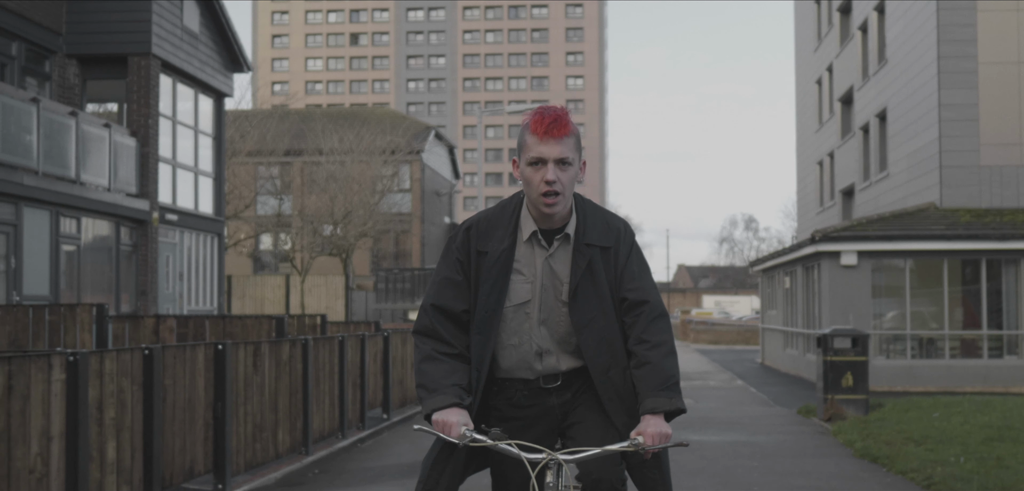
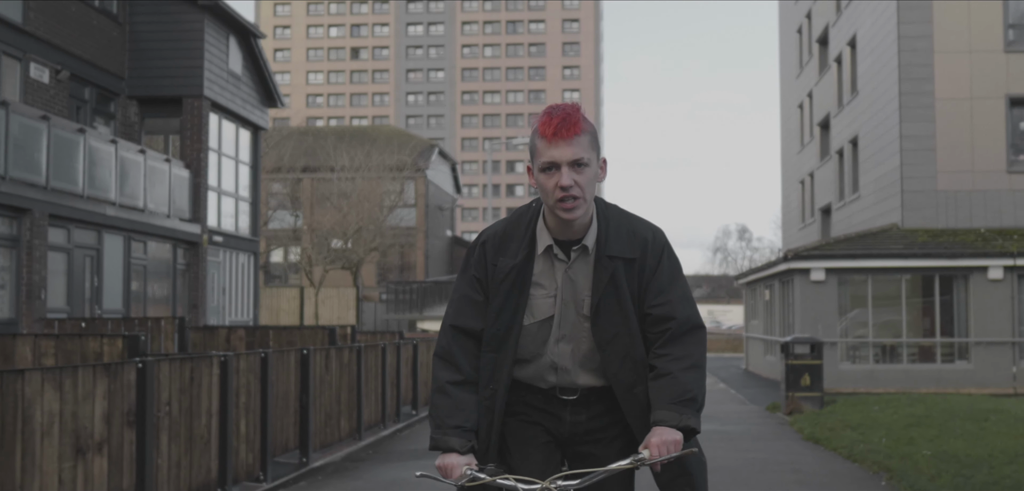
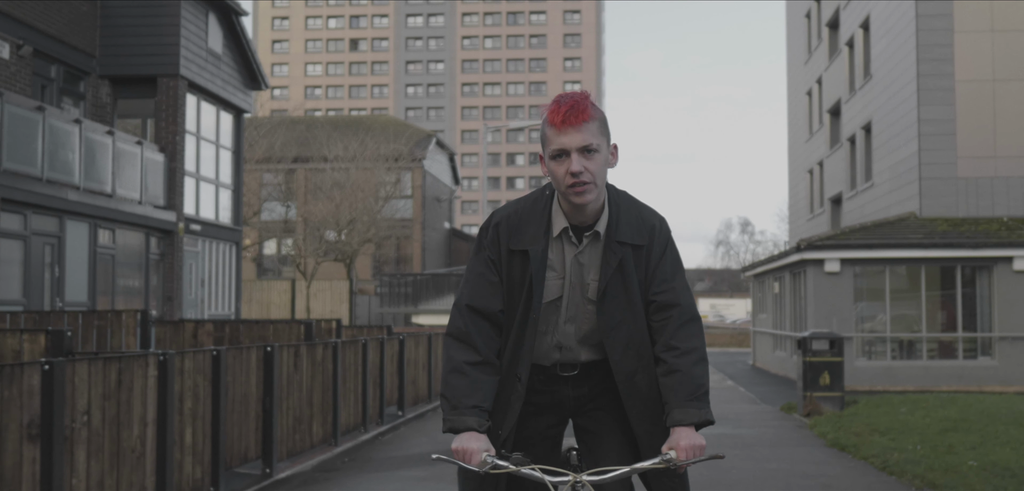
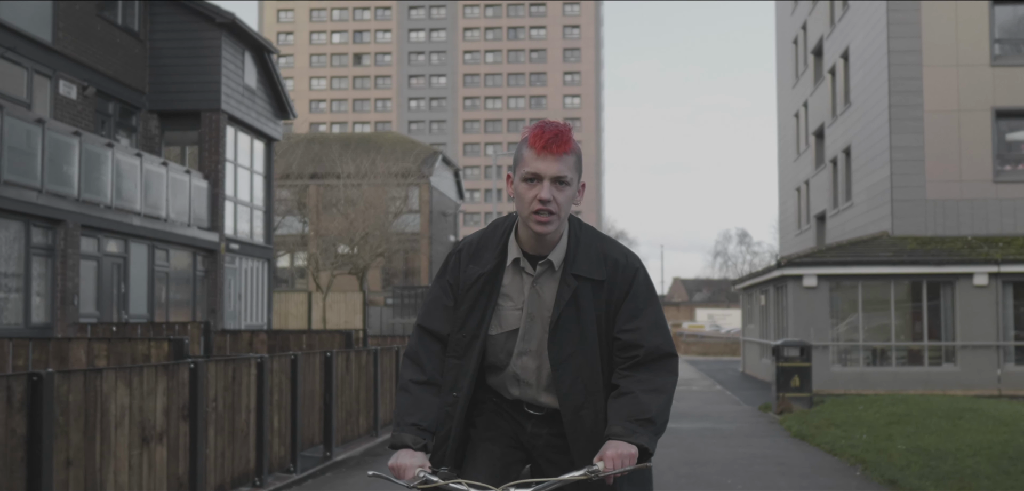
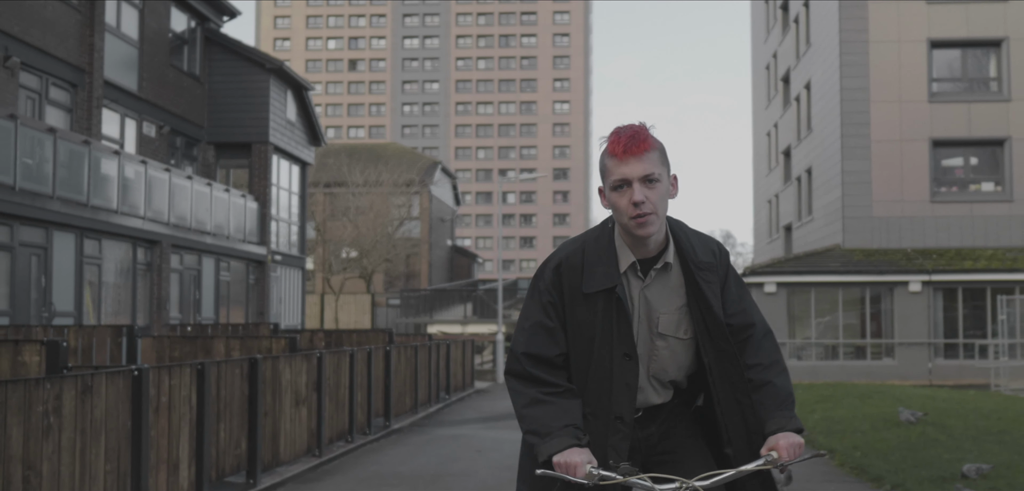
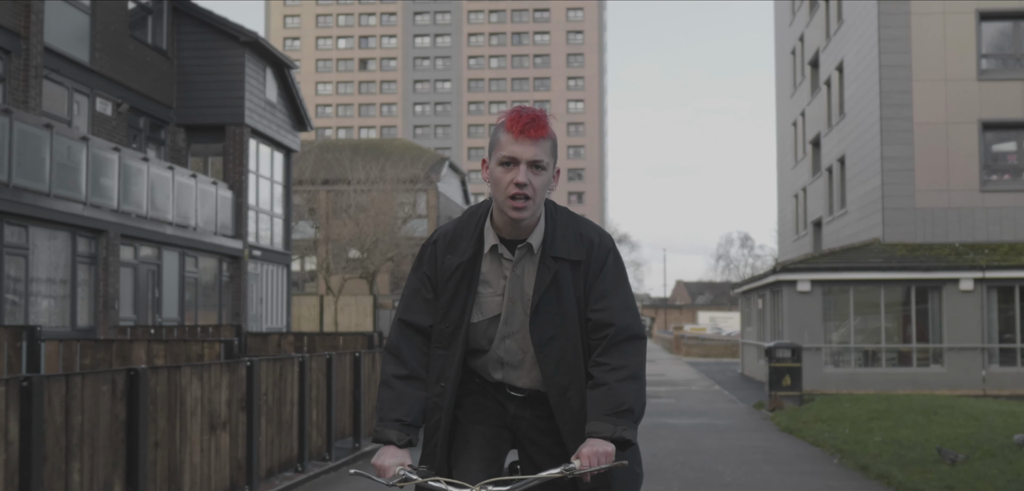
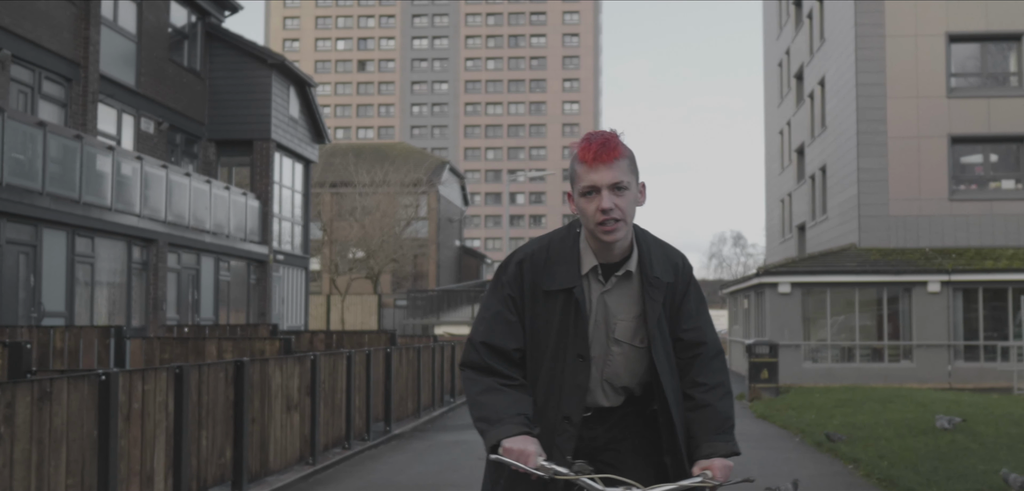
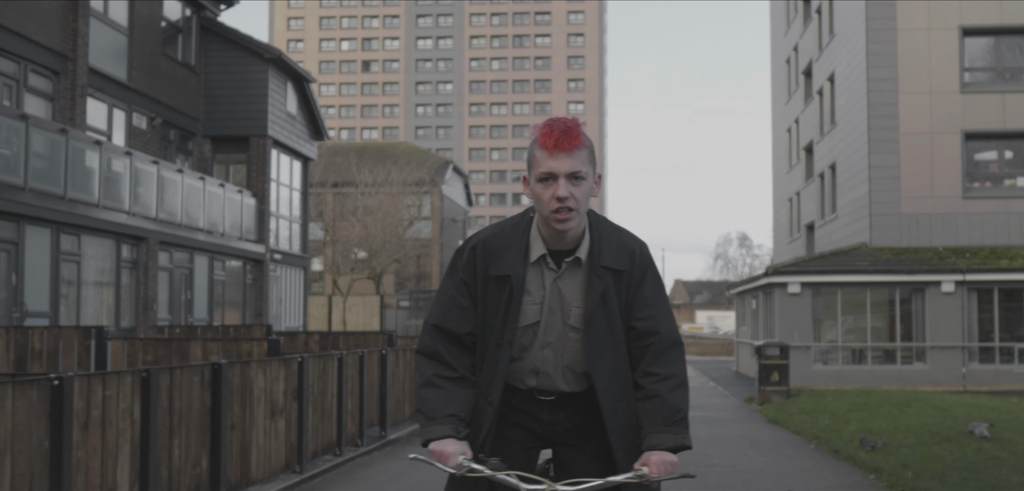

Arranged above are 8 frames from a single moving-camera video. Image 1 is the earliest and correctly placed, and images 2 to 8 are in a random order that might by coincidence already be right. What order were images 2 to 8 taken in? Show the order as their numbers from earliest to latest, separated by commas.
3, 2, 4, 6, 8, 7, 5
